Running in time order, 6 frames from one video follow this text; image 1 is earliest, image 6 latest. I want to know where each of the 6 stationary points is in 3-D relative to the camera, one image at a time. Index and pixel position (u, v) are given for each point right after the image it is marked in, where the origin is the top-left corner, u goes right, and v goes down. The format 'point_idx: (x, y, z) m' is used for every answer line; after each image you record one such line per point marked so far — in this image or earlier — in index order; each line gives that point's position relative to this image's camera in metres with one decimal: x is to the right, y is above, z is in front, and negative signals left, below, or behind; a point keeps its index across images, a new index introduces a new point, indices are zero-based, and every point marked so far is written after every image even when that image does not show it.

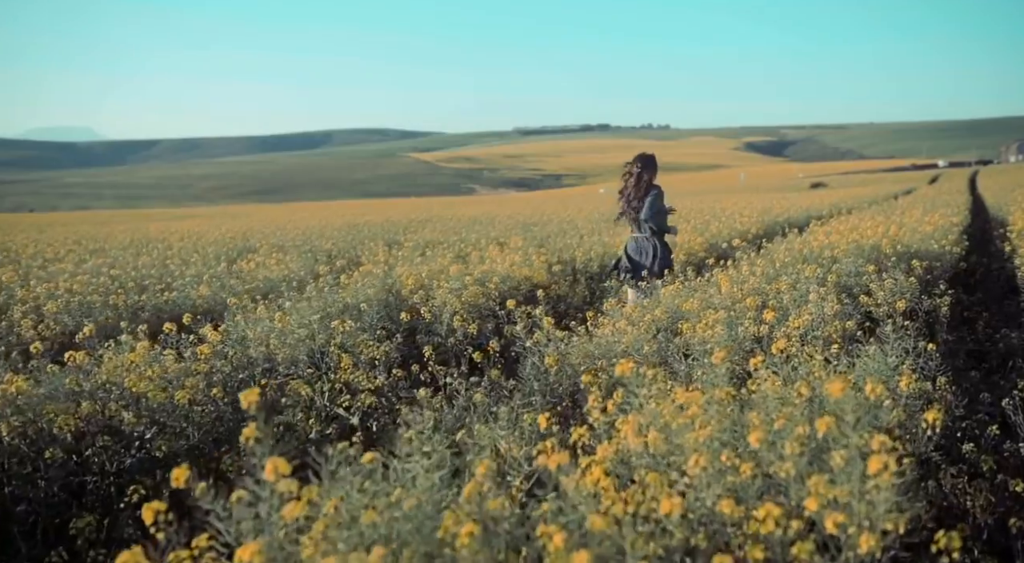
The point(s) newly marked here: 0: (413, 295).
0: (-0.9, -0.1, +7.0) m
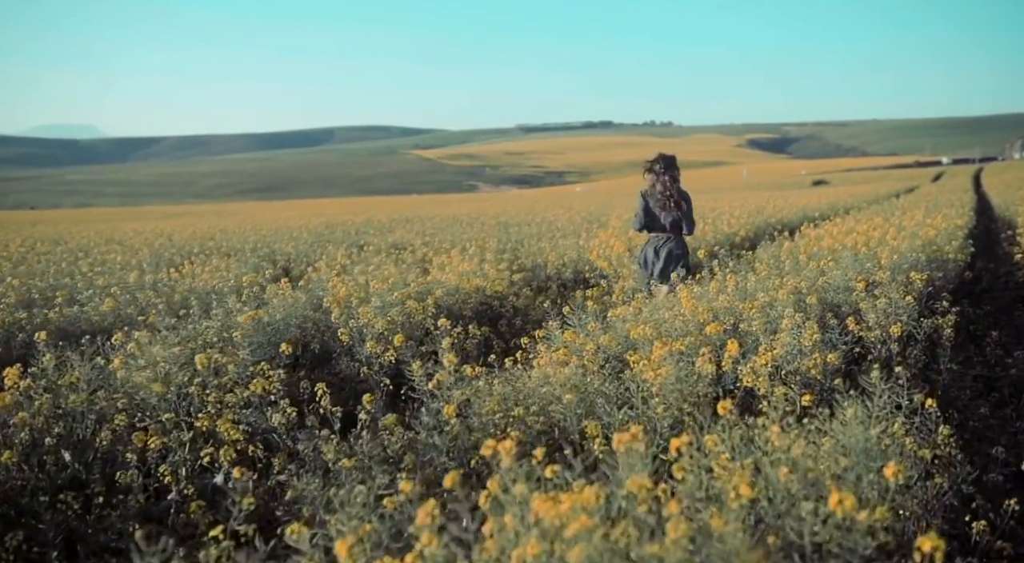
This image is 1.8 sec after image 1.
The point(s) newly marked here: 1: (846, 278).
0: (-1.4, -0.3, +6.1) m
1: (+2.7, 0.0, +6.0) m
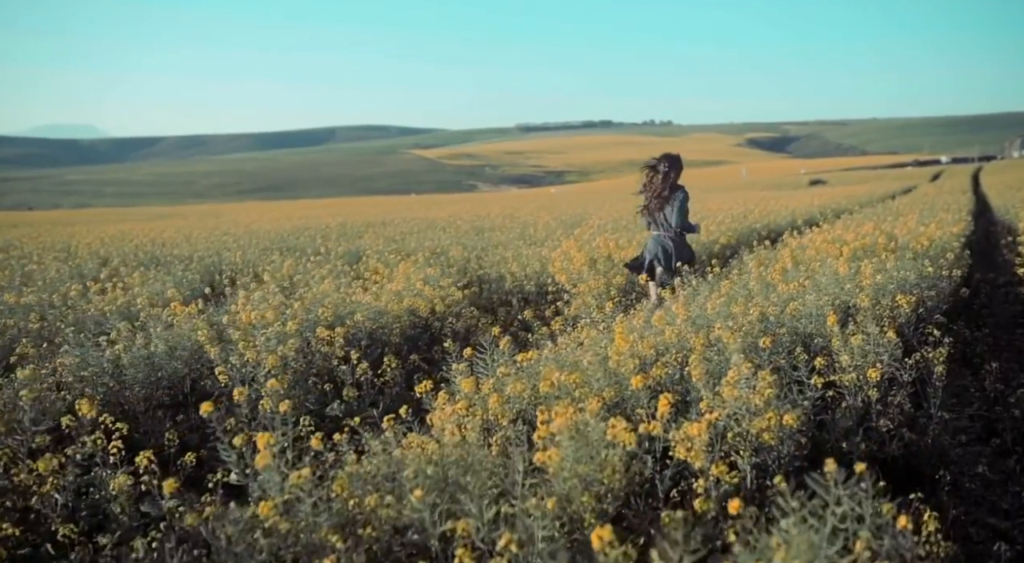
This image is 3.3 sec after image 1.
0: (-2.0, -0.4, +5.2) m
1: (+2.1, -0.1, +5.1) m
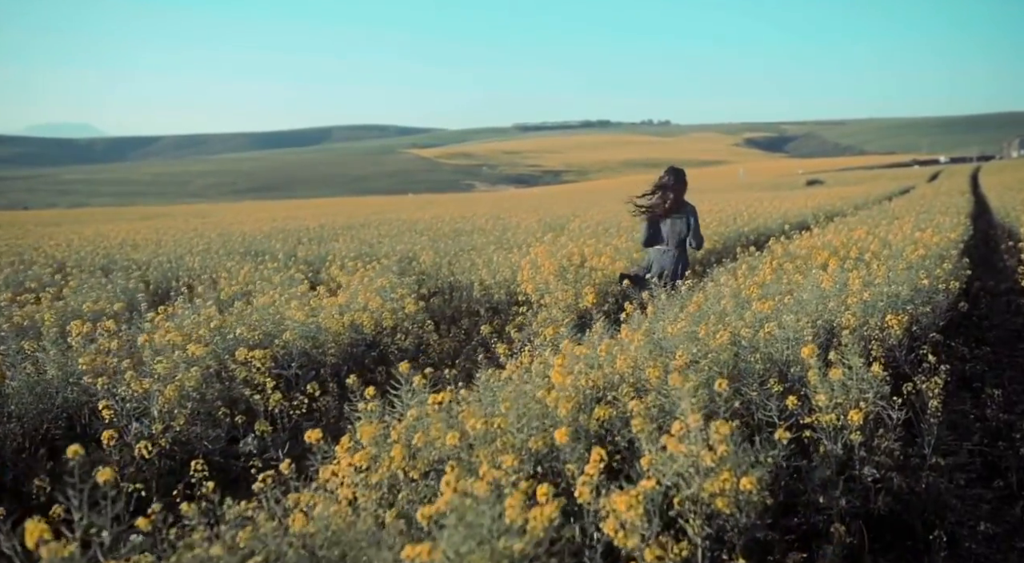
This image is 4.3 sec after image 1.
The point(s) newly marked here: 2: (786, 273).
0: (-2.4, -0.5, +4.6) m
1: (+1.7, -0.2, +4.5) m
2: (+2.5, +0.1, +6.6) m
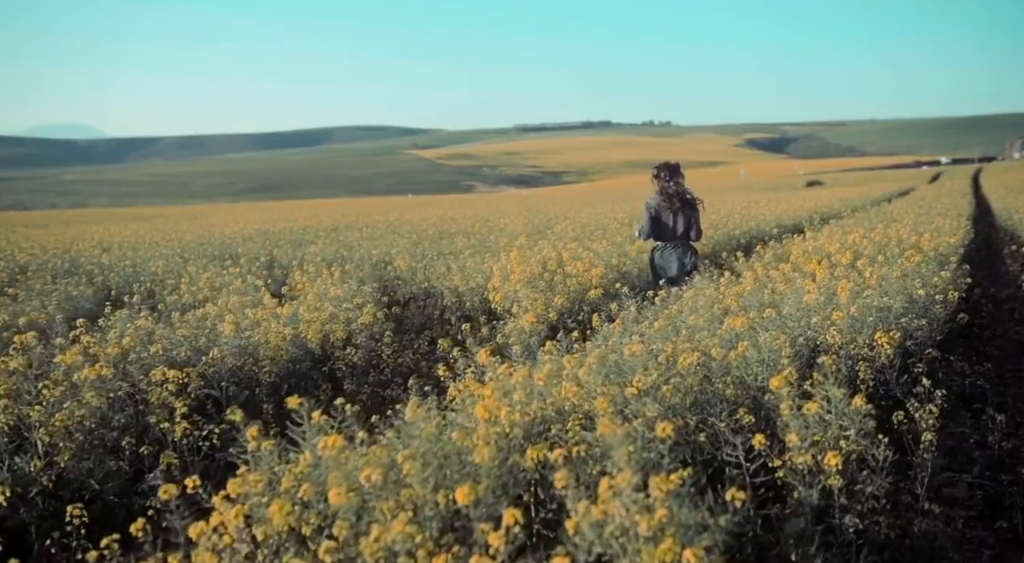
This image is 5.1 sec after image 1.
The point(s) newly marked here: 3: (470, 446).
0: (-2.7, -0.6, +4.1) m
1: (+1.4, -0.3, +4.0) m
2: (+2.1, 0.0, +6.1) m
3: (-0.2, -0.6, +2.8) m
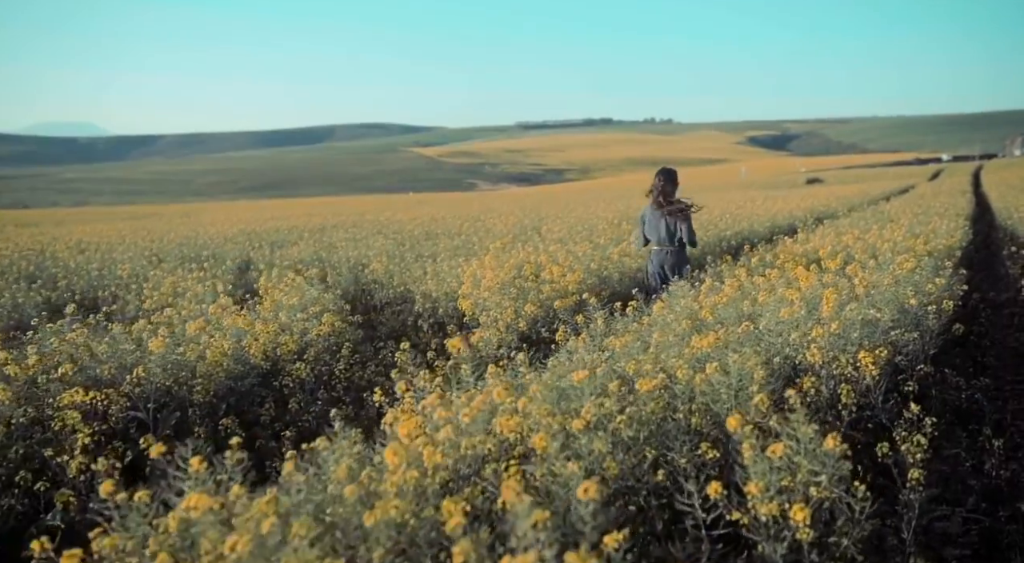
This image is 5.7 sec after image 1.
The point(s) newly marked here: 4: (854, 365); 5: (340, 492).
0: (-3.0, -0.7, +3.7) m
1: (+1.1, -0.4, +3.6) m
2: (+1.9, -0.1, +5.7) m
3: (-0.4, -0.7, +2.4) m
4: (+1.8, -0.4, +3.9) m
5: (-0.6, -0.7, +2.5) m
